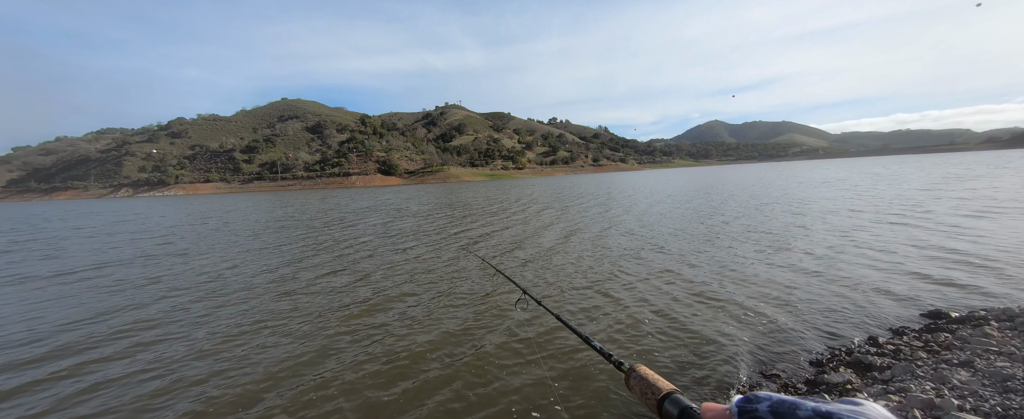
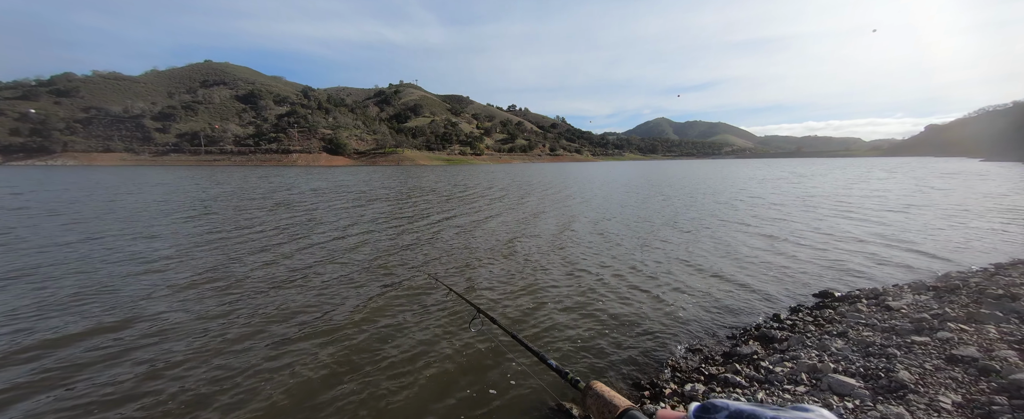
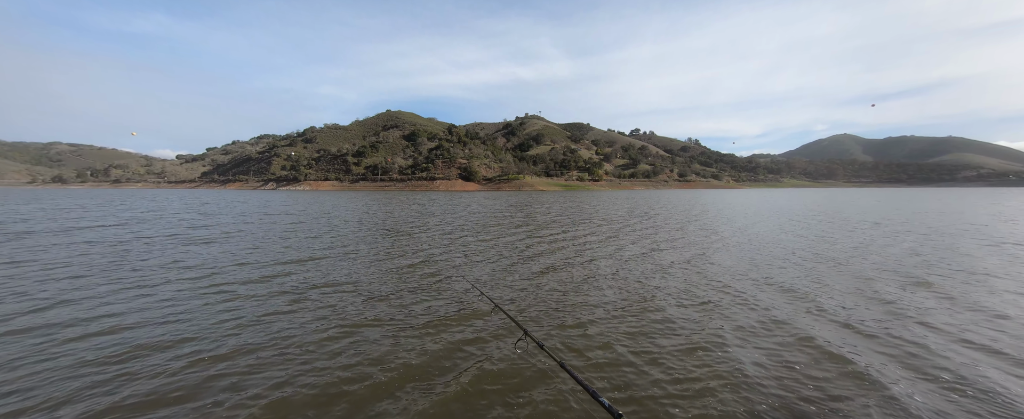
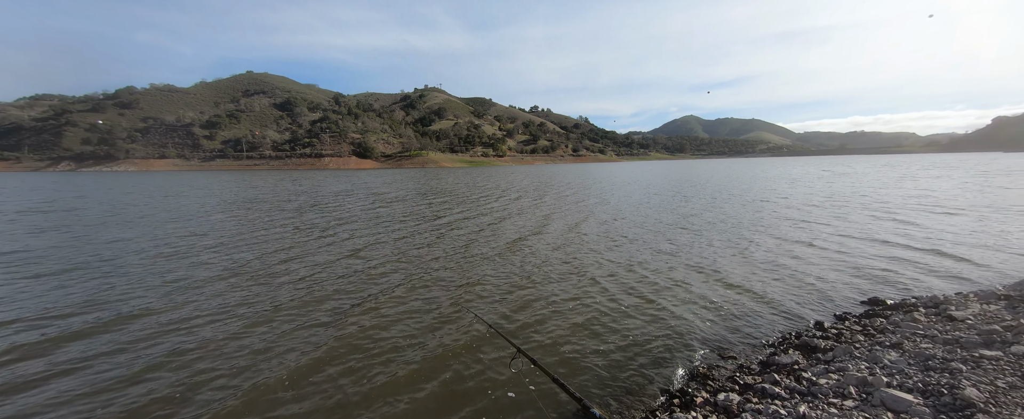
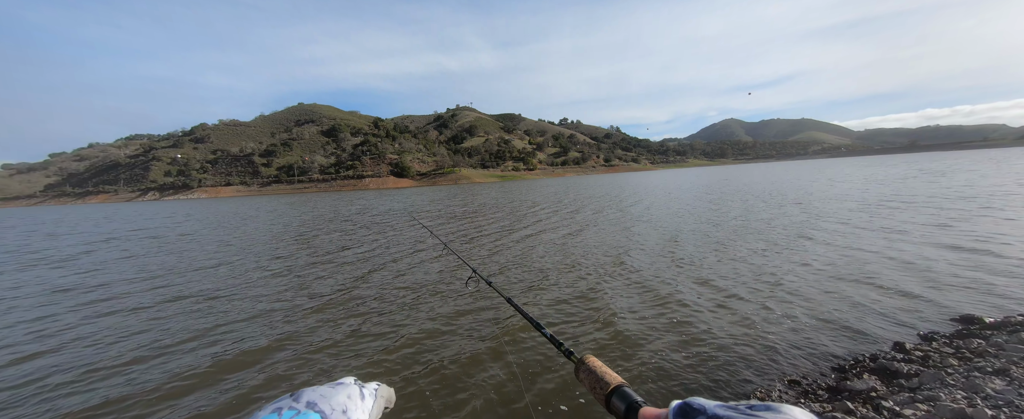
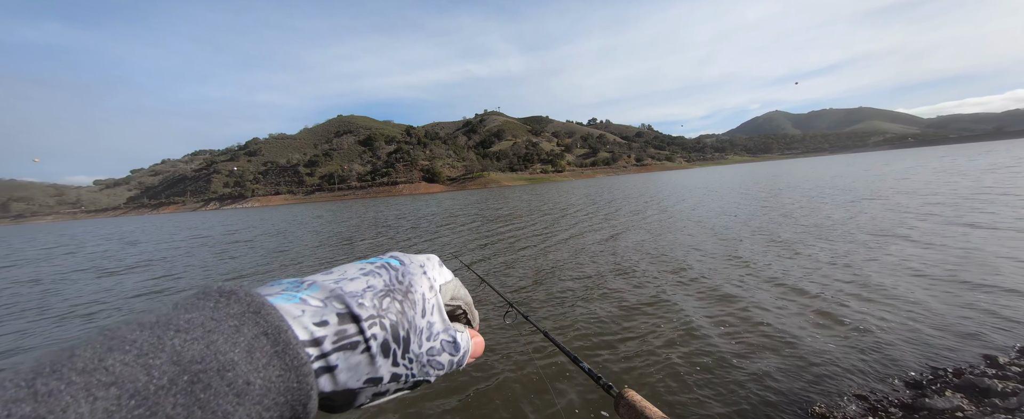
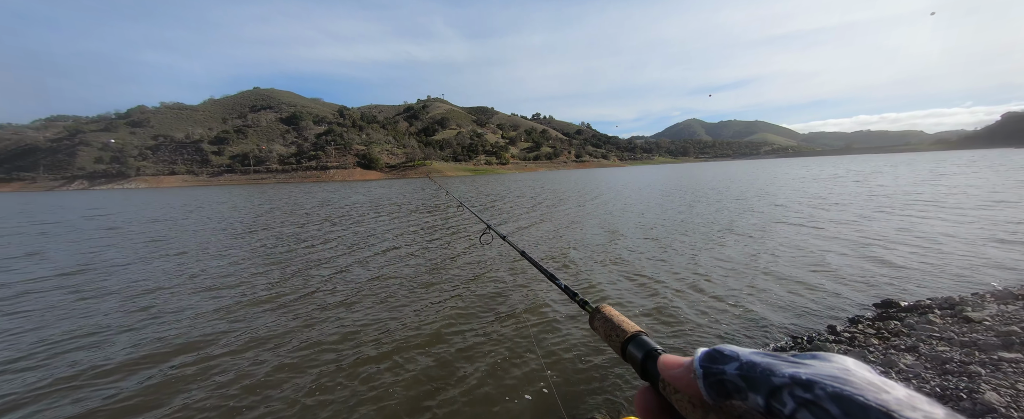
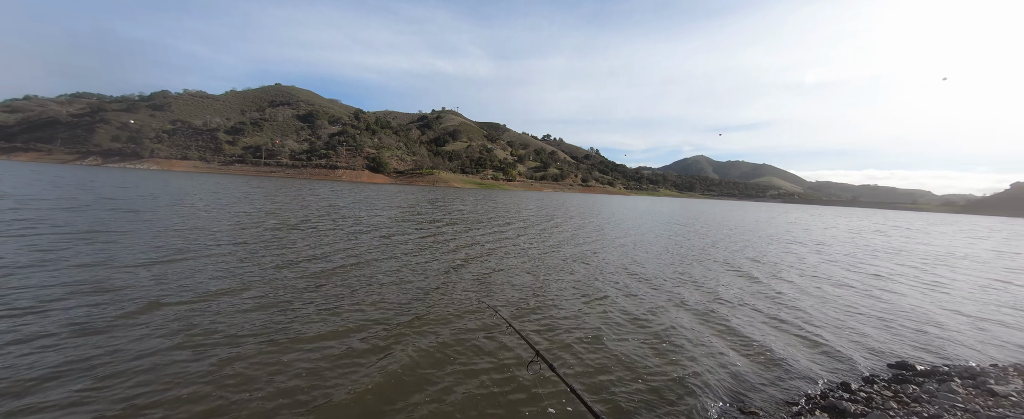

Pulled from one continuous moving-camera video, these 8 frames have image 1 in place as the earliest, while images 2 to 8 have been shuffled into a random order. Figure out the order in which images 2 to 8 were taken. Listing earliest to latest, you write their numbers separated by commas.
4, 2, 7, 5, 6, 3, 8
